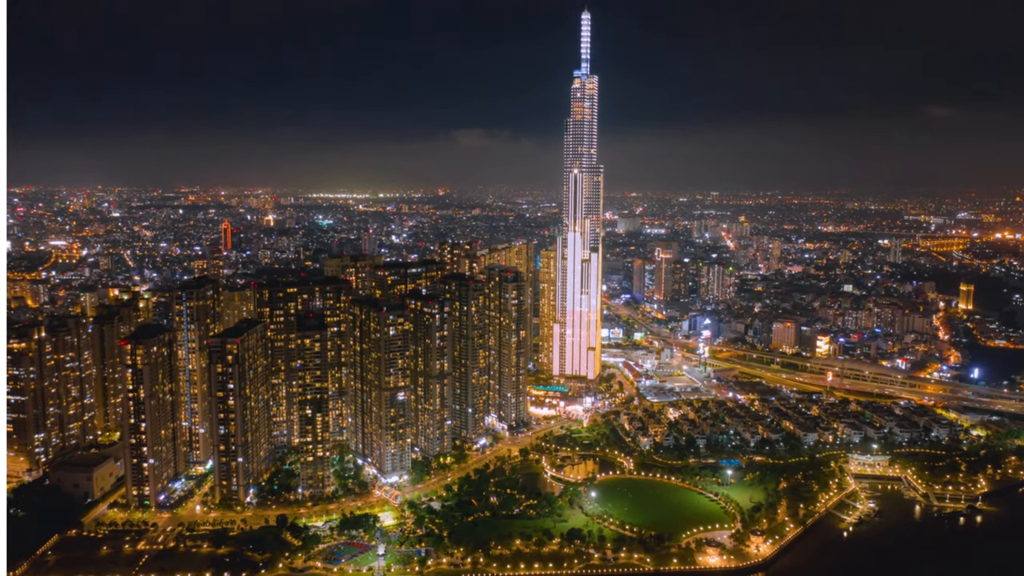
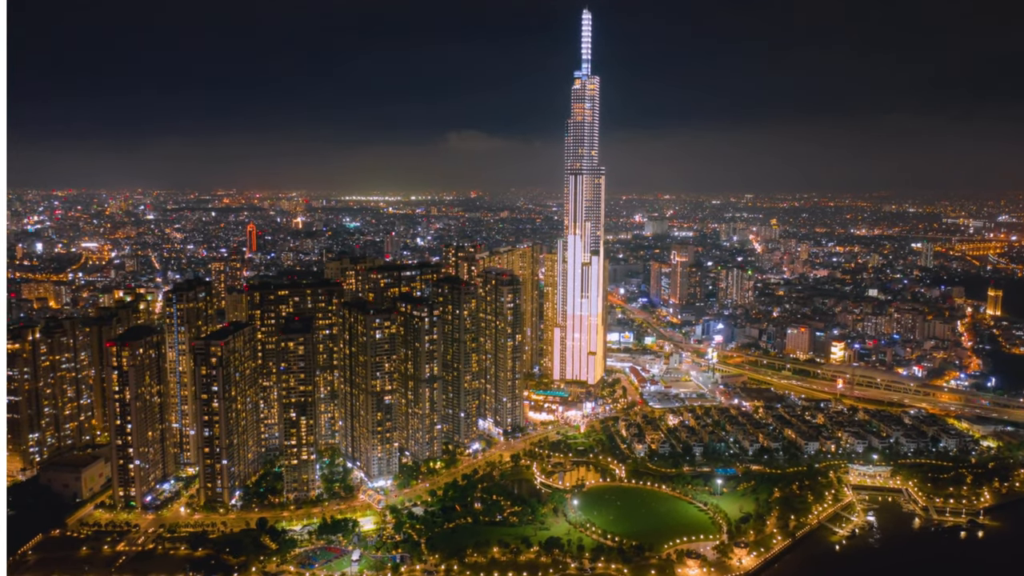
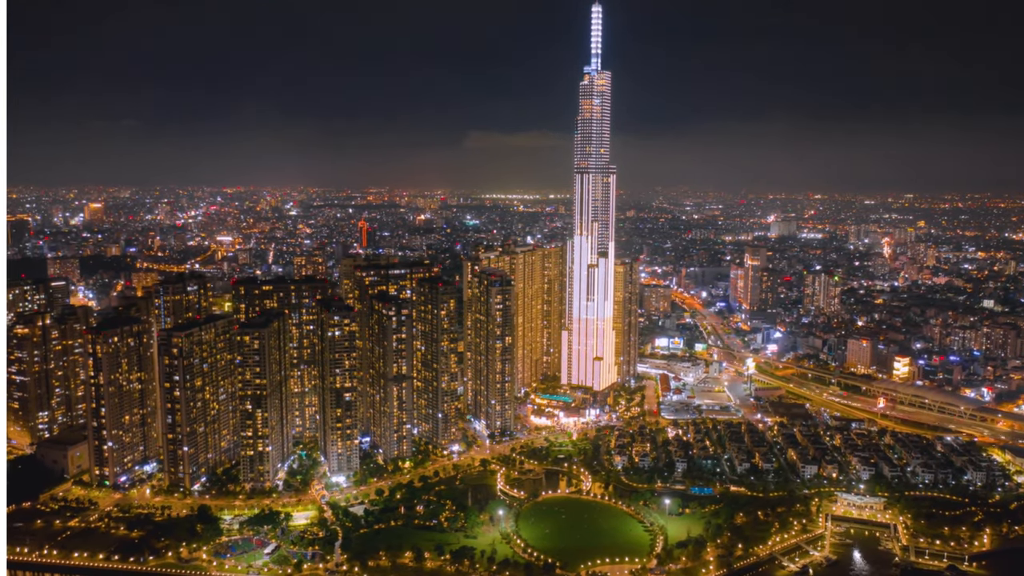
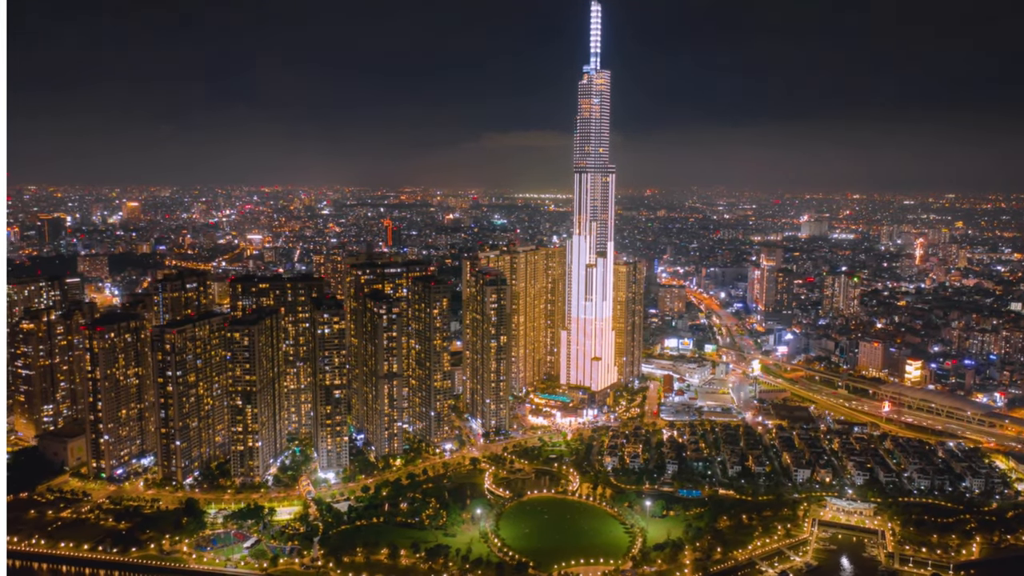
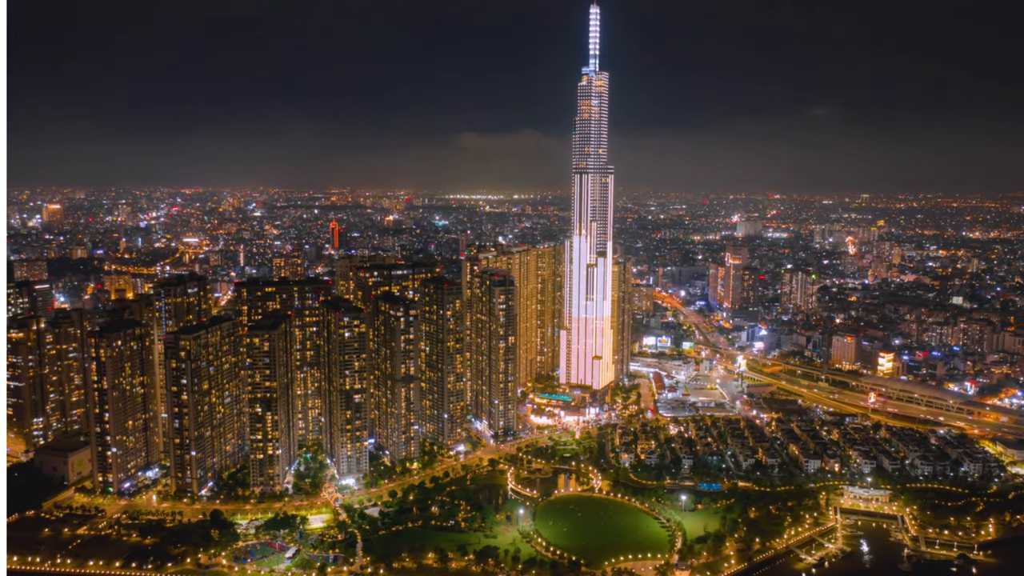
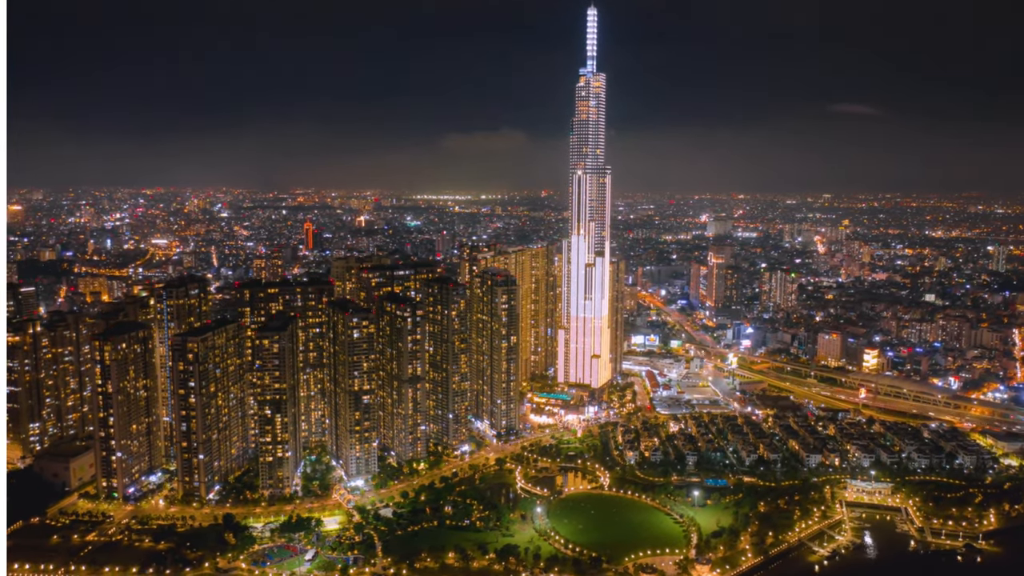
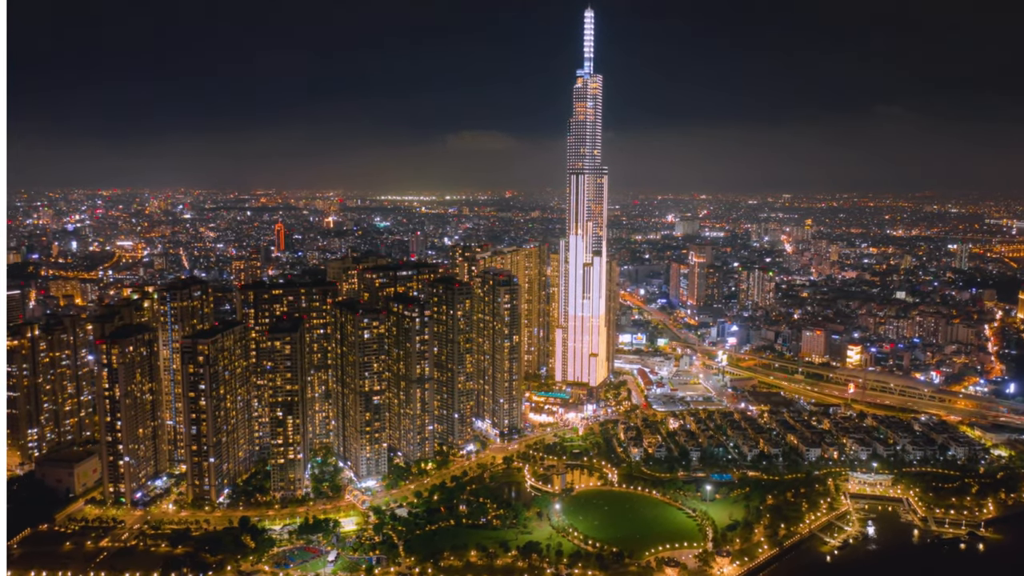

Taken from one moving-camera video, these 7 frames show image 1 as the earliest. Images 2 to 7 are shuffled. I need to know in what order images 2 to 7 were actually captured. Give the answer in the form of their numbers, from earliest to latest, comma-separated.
2, 7, 6, 5, 3, 4
